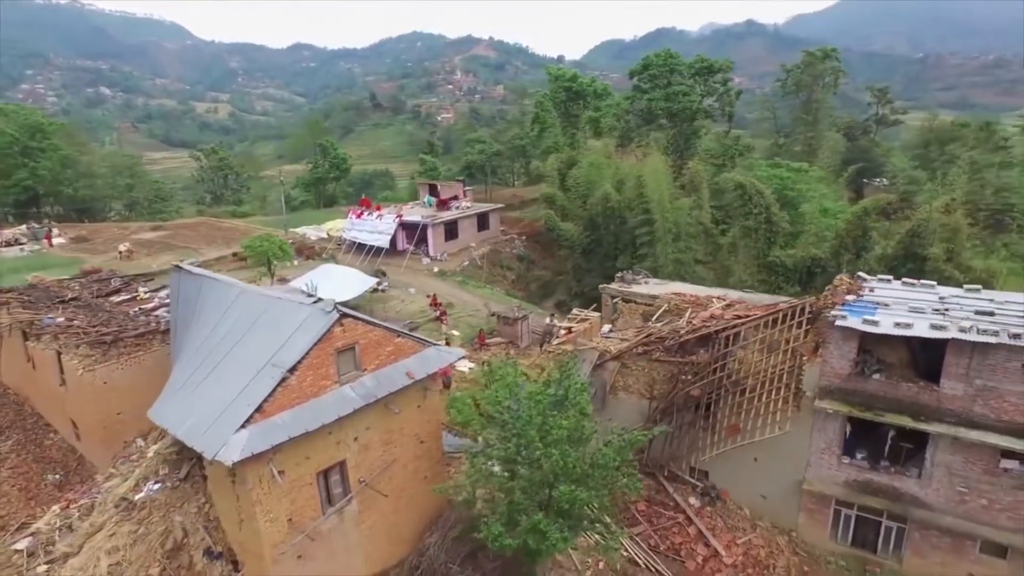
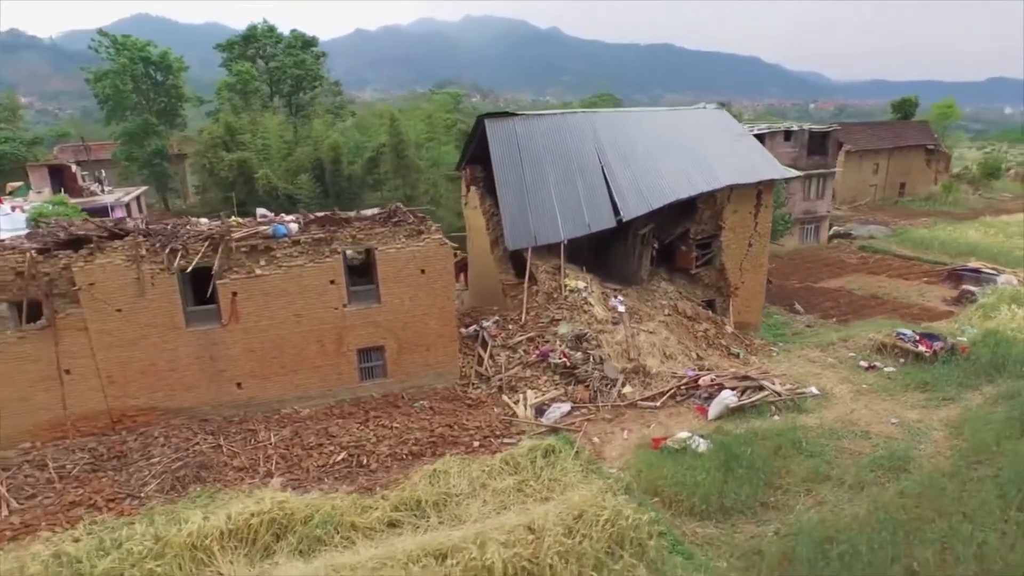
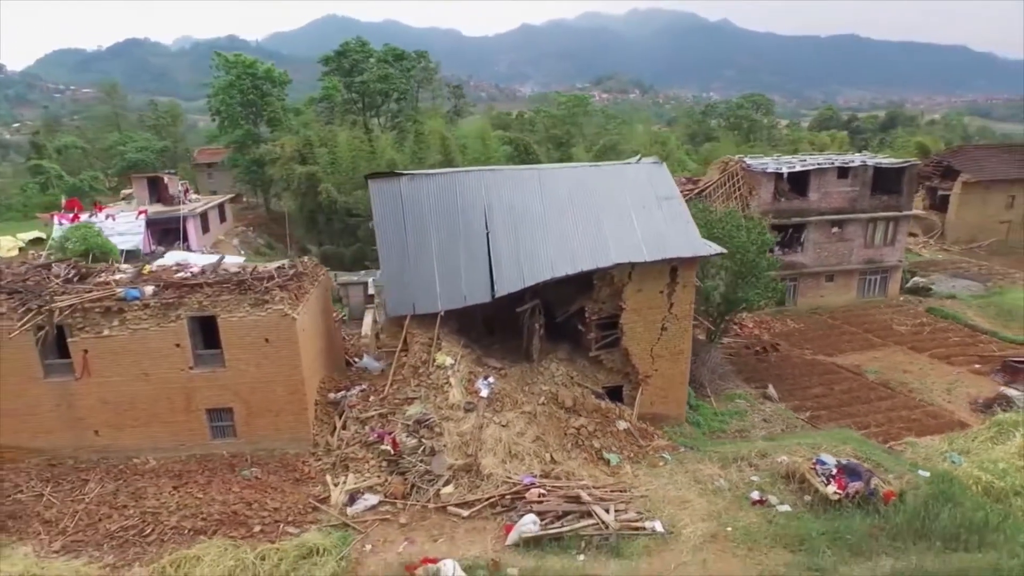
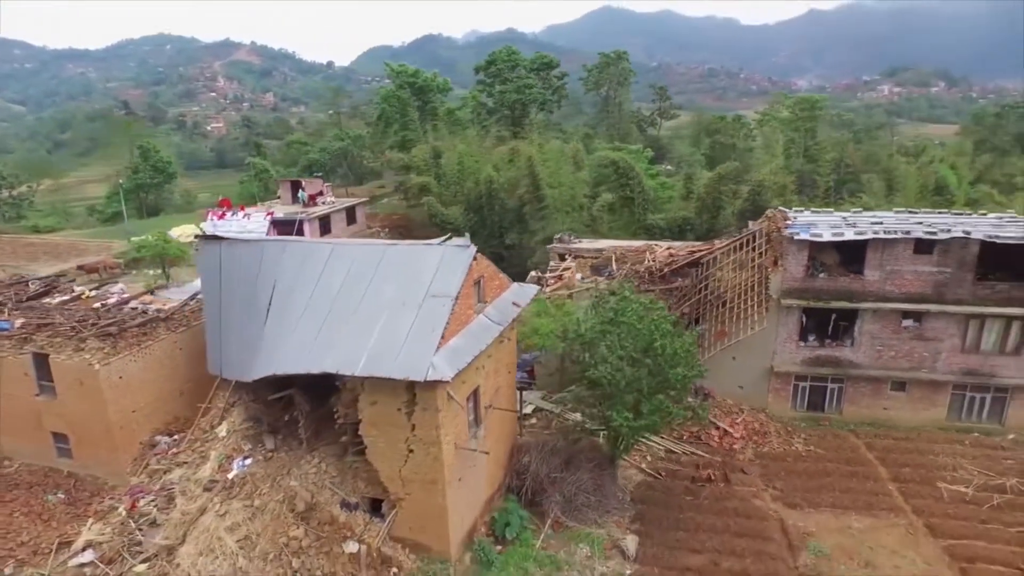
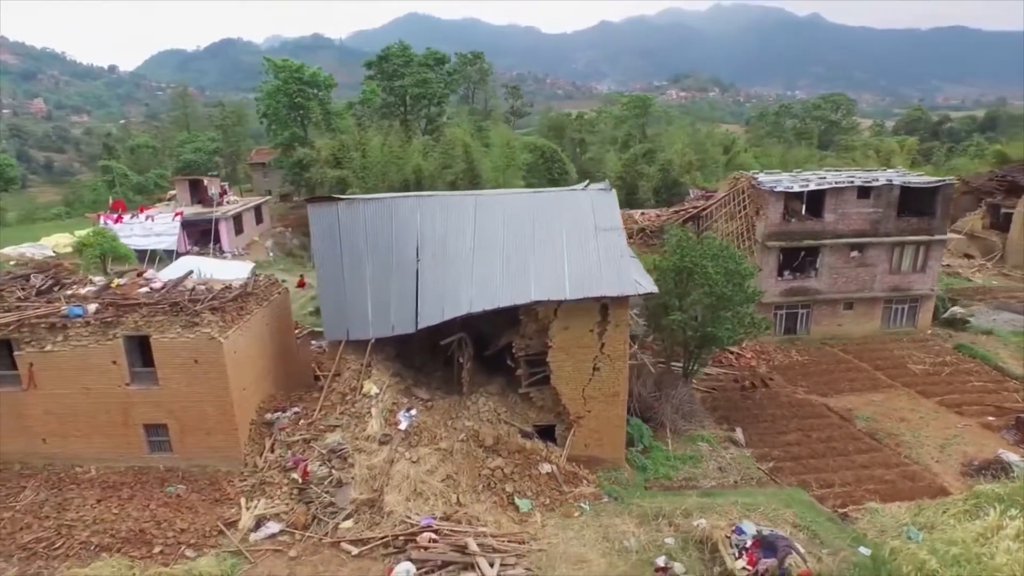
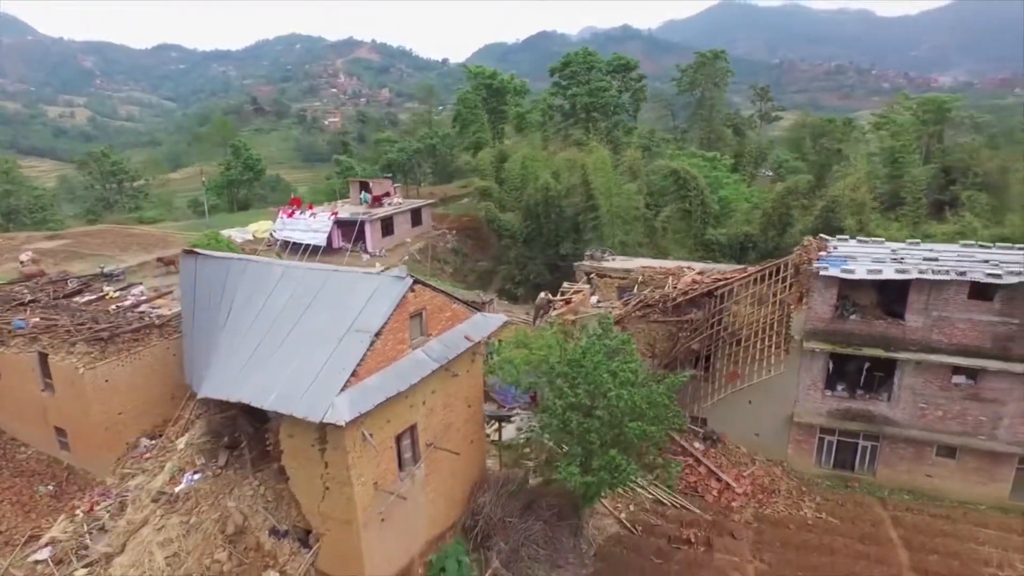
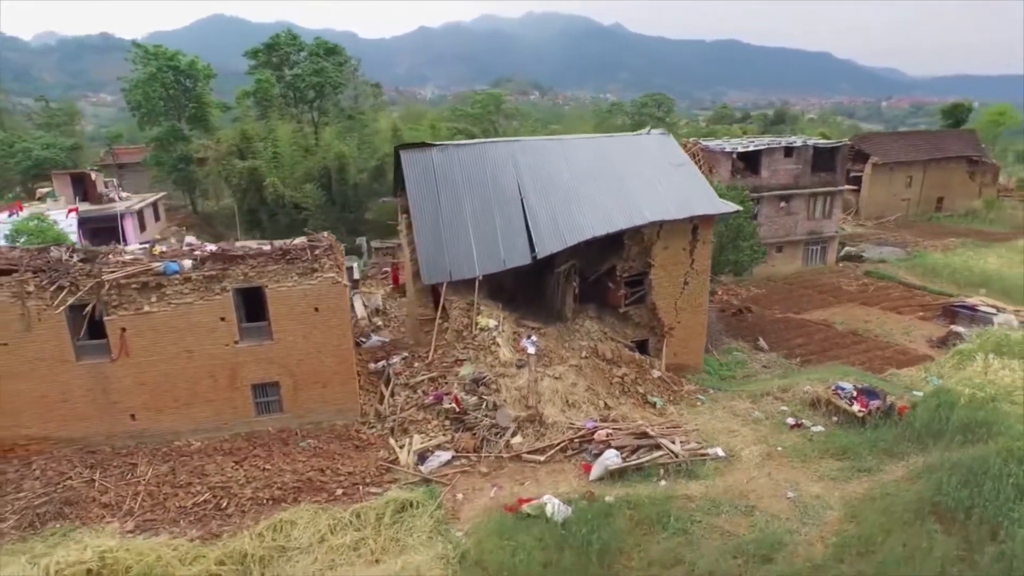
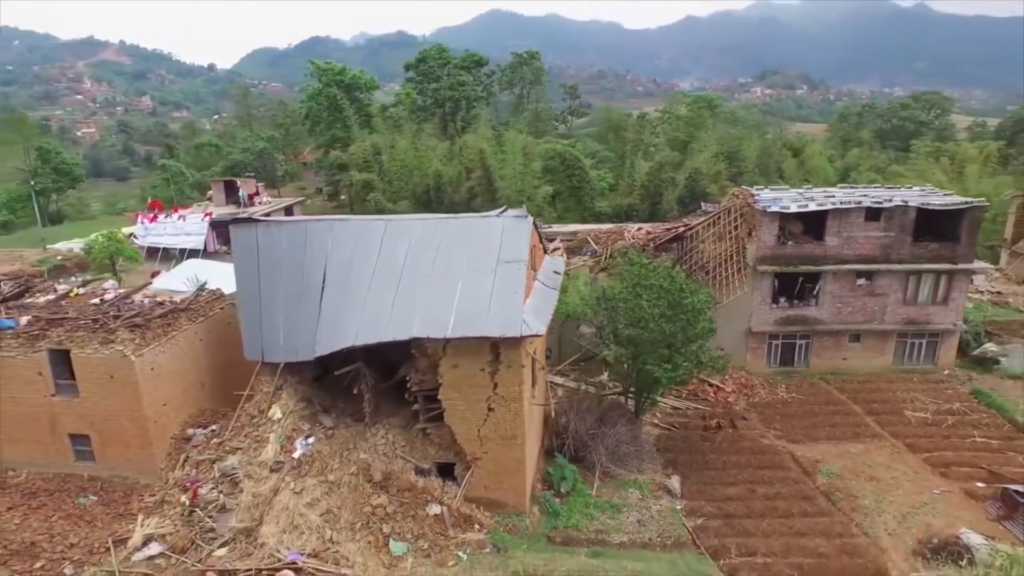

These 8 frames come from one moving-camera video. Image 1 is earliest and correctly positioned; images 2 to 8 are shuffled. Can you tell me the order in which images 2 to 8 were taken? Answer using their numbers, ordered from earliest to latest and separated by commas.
6, 4, 8, 5, 3, 7, 2
